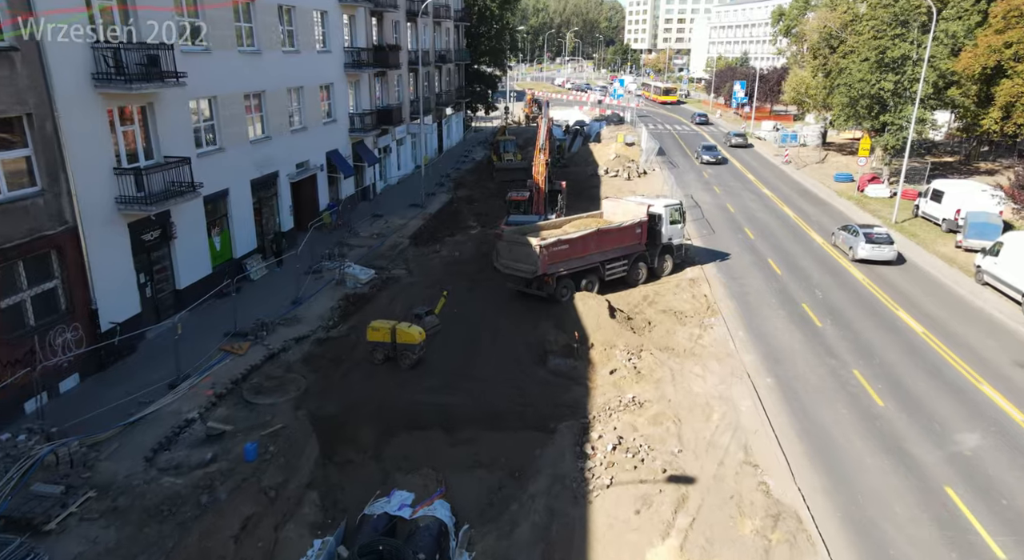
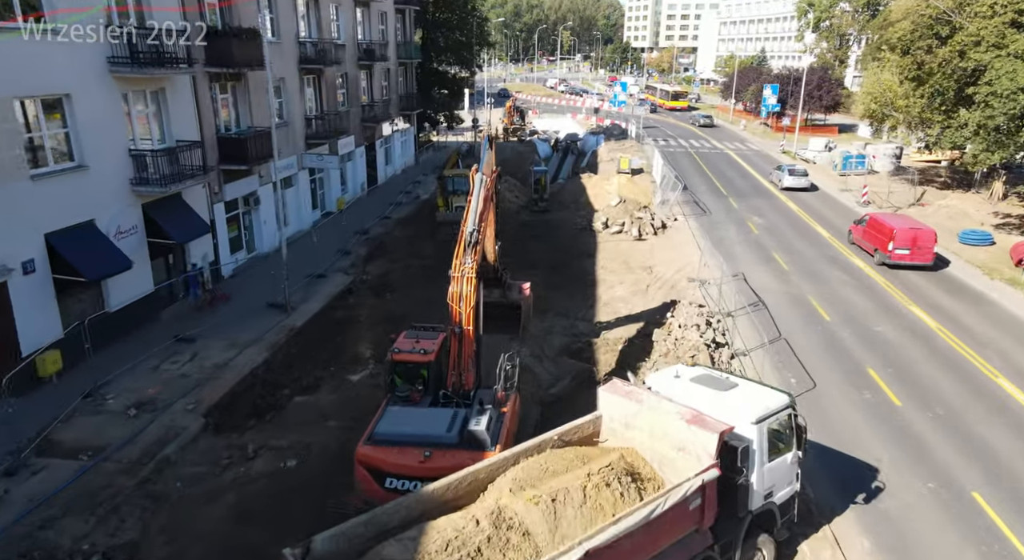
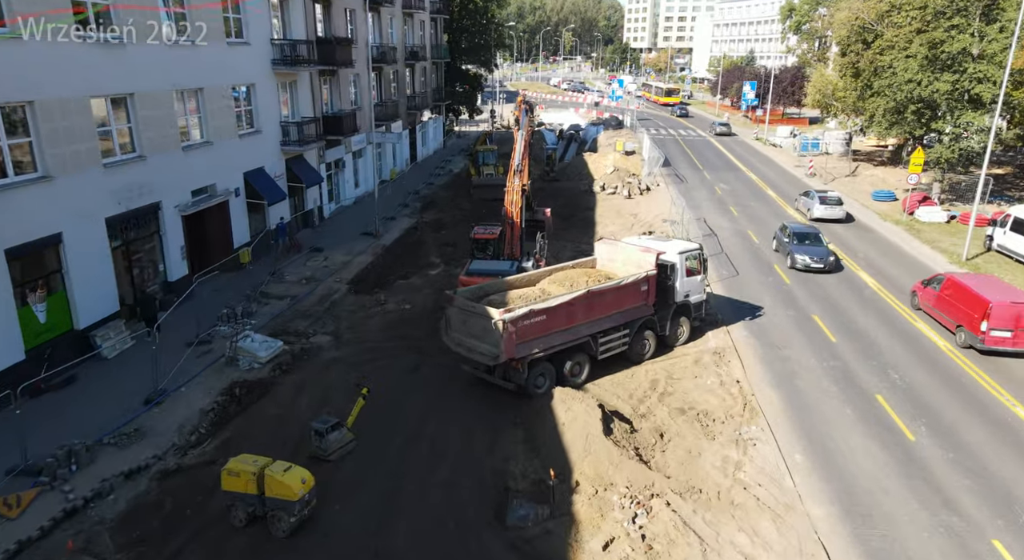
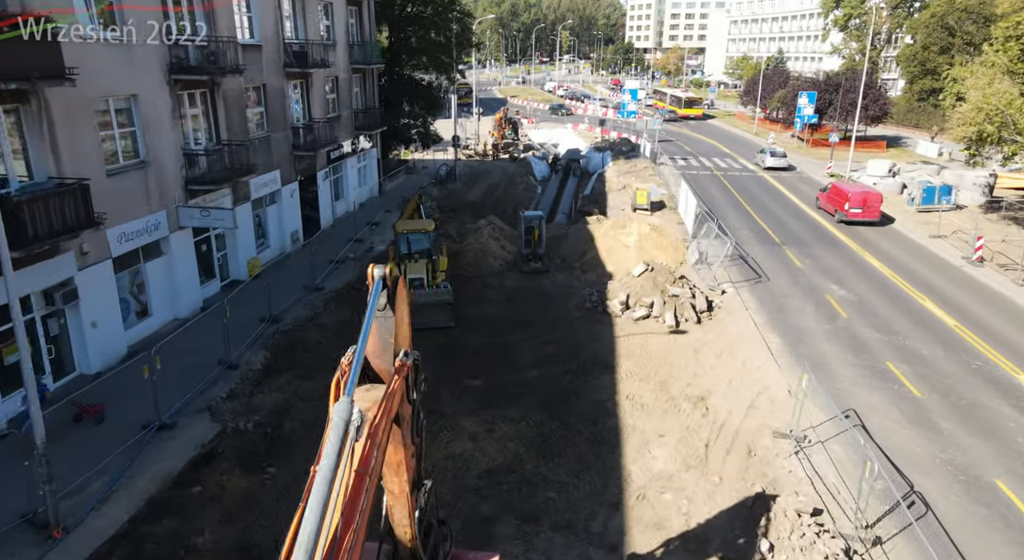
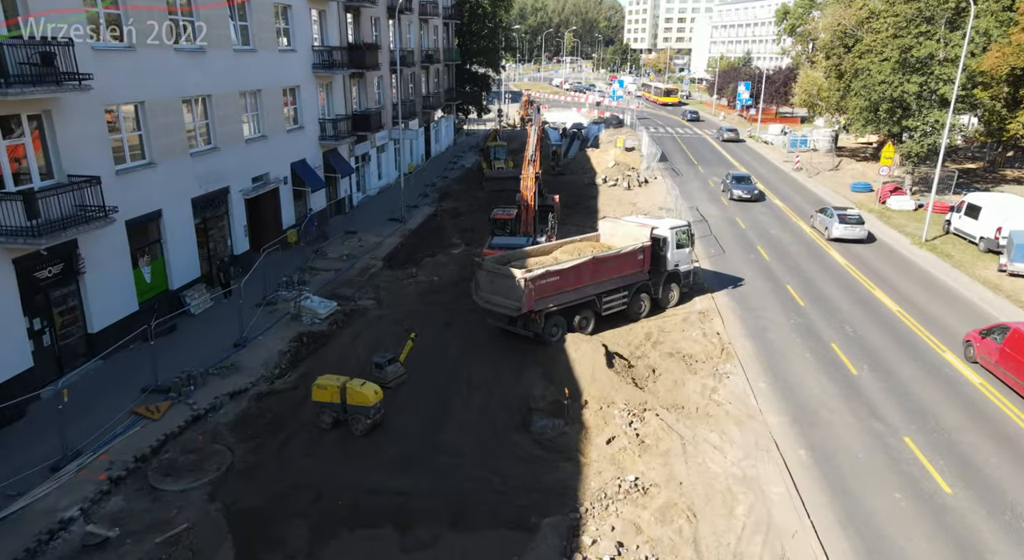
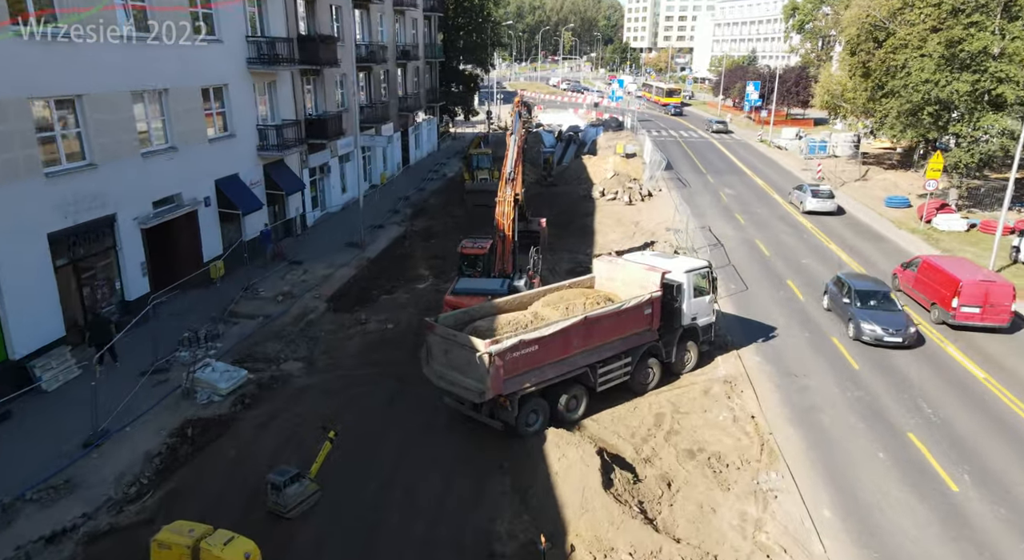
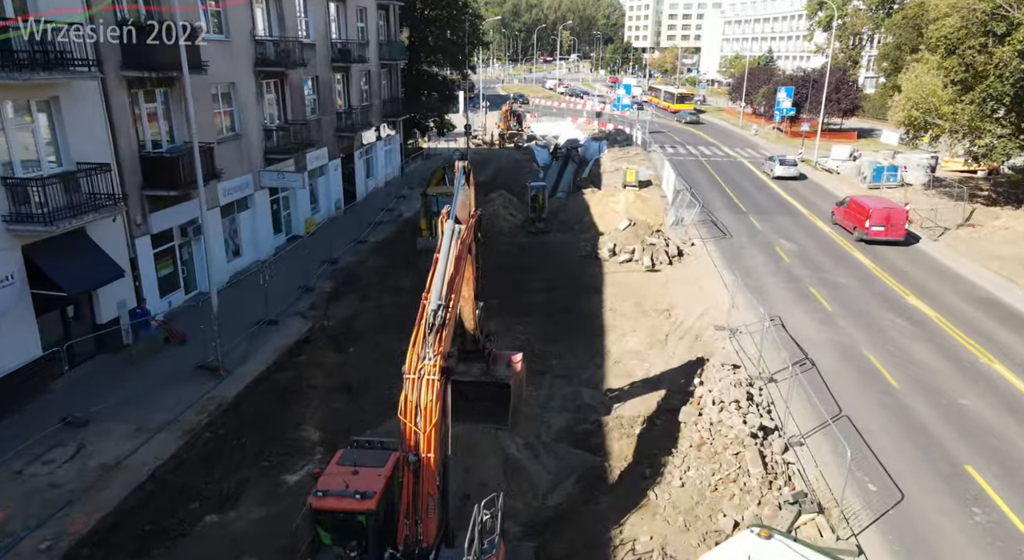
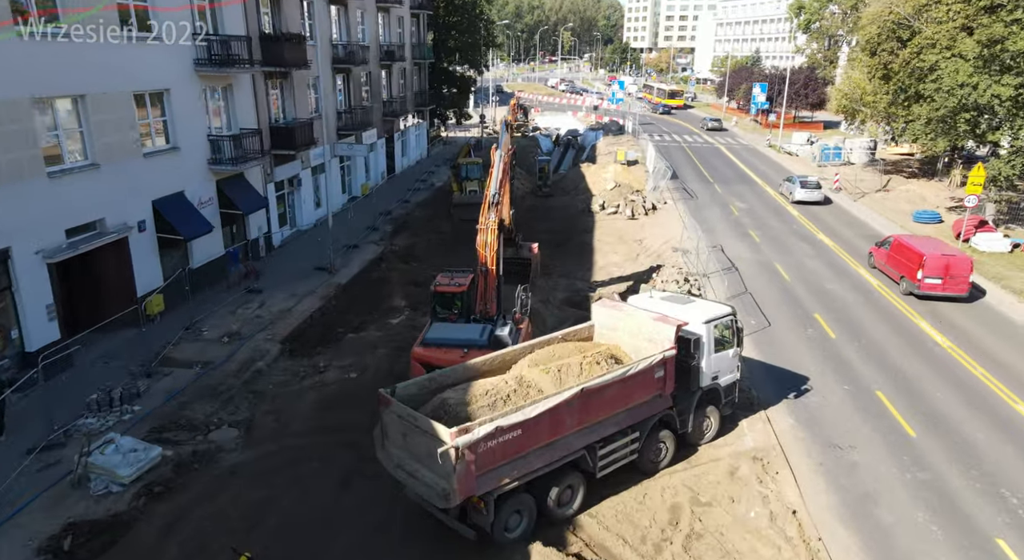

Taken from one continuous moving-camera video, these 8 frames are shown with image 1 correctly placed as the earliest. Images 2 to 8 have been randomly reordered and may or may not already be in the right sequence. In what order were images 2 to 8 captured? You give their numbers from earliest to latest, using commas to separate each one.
5, 3, 6, 8, 2, 7, 4
